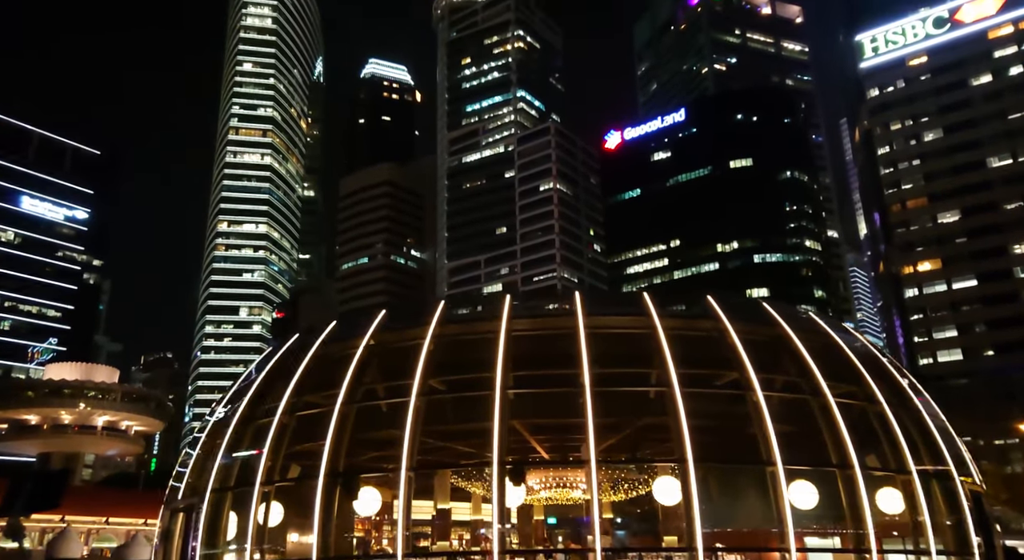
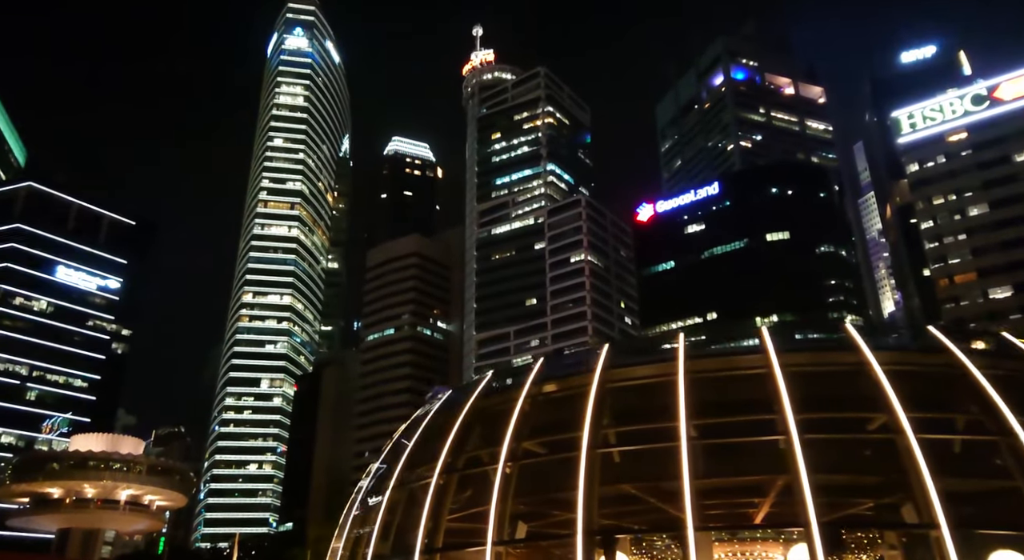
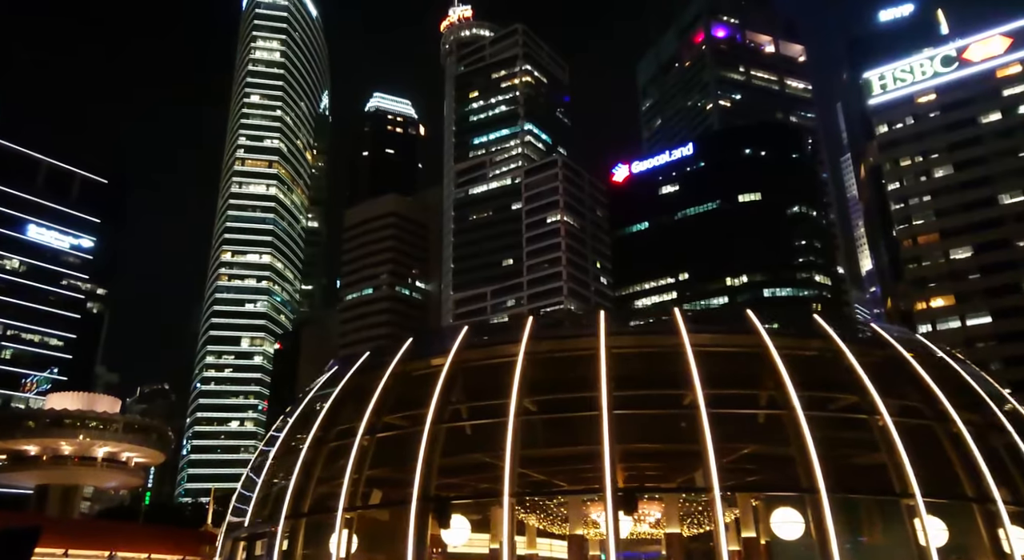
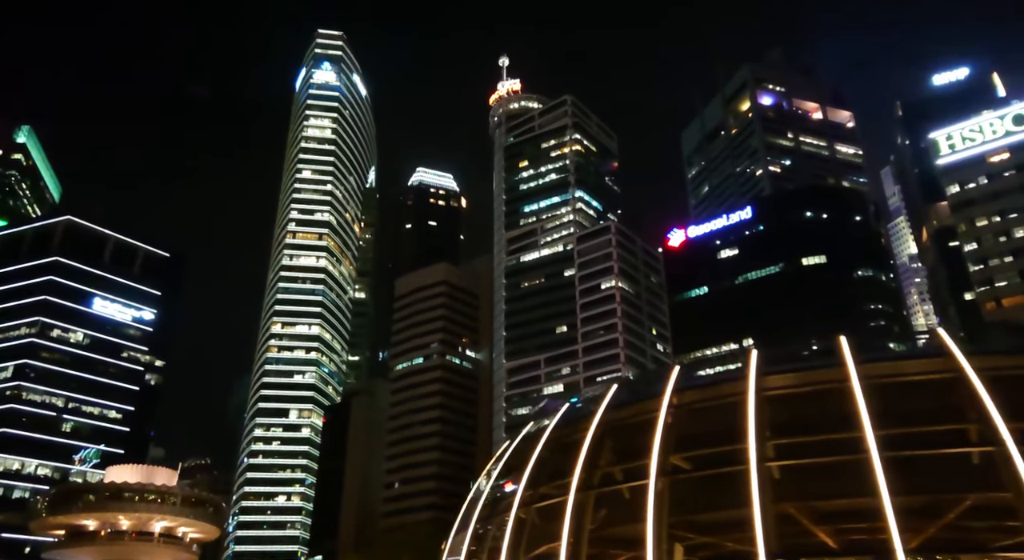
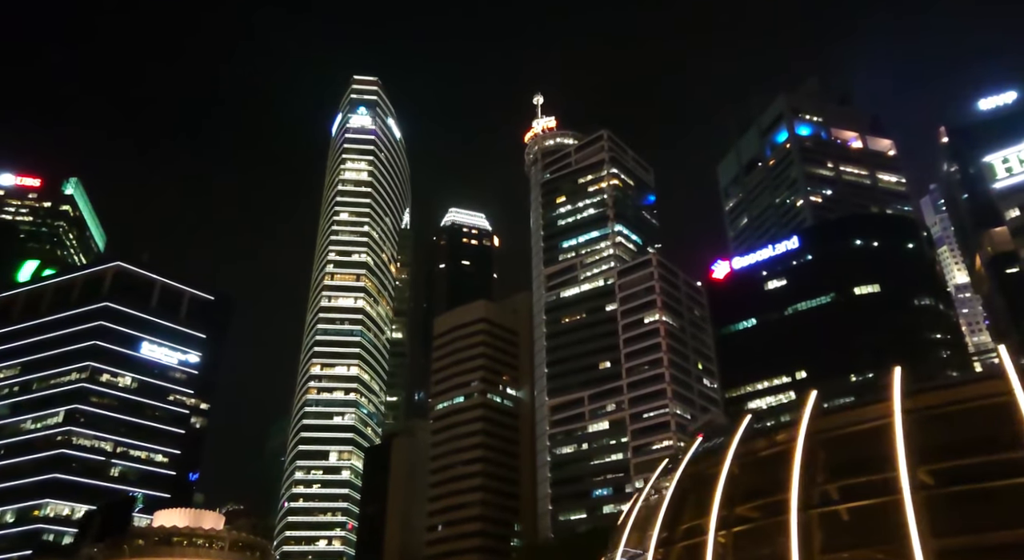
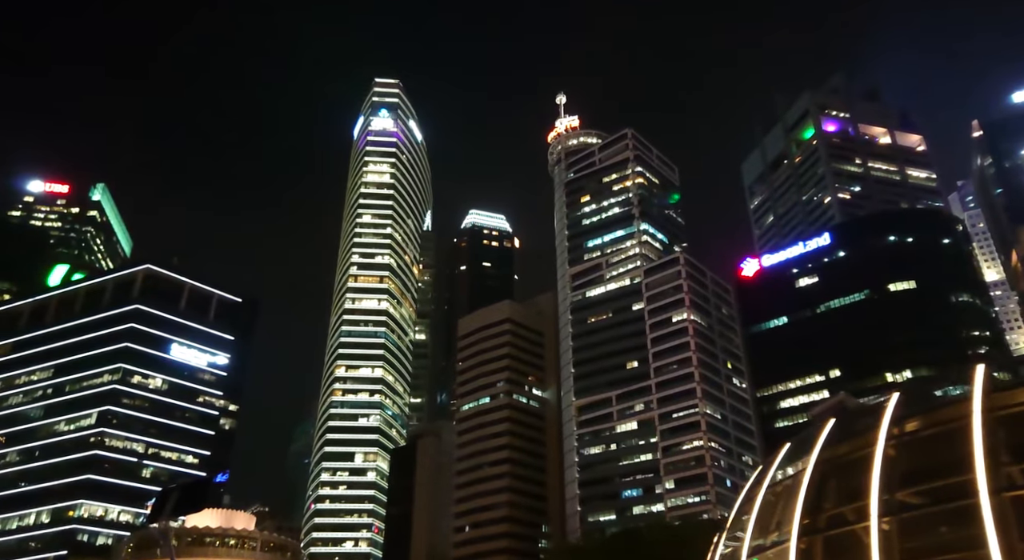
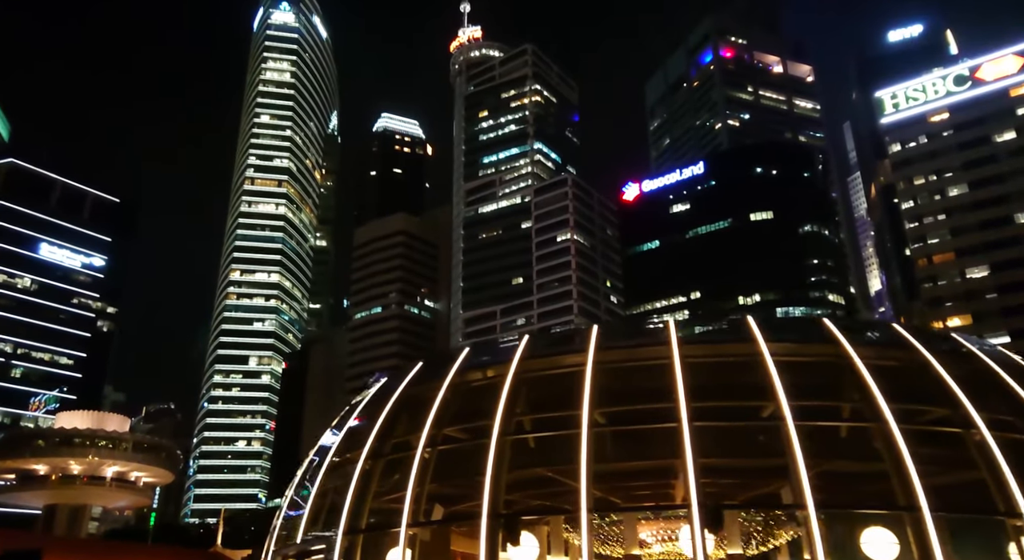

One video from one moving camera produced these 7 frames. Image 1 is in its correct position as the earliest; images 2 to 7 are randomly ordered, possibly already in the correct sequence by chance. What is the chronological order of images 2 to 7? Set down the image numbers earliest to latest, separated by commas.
3, 7, 2, 4, 5, 6
